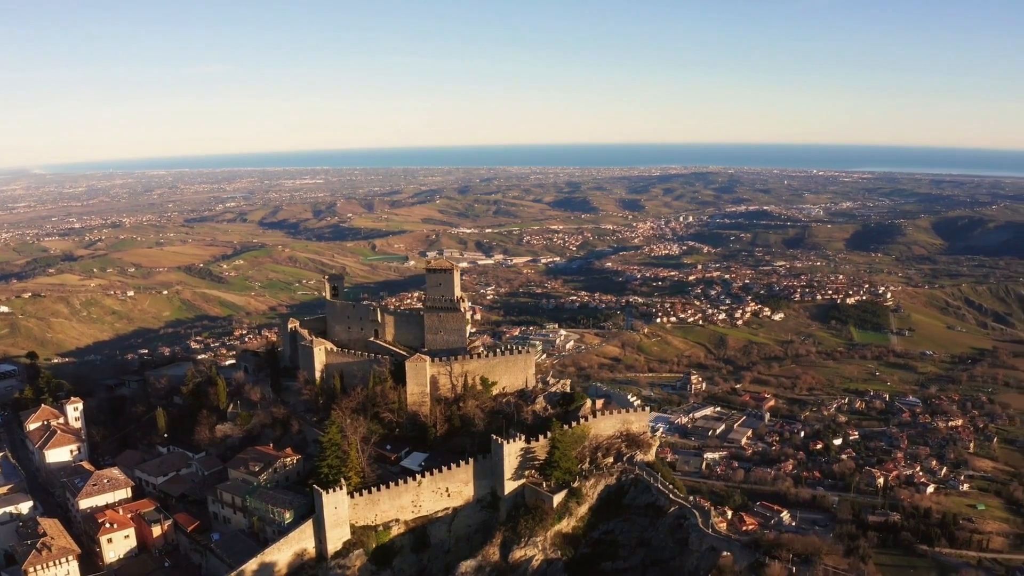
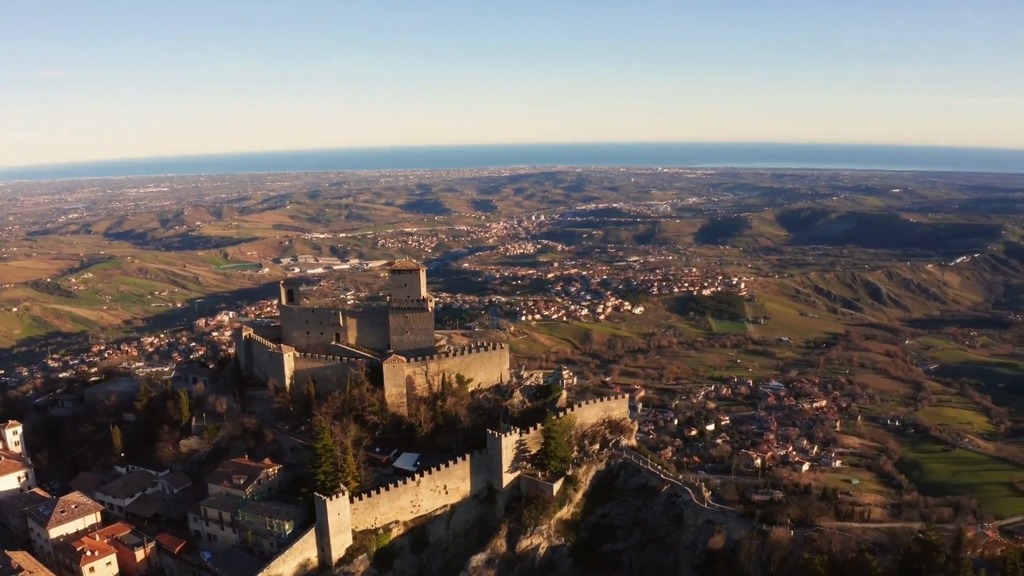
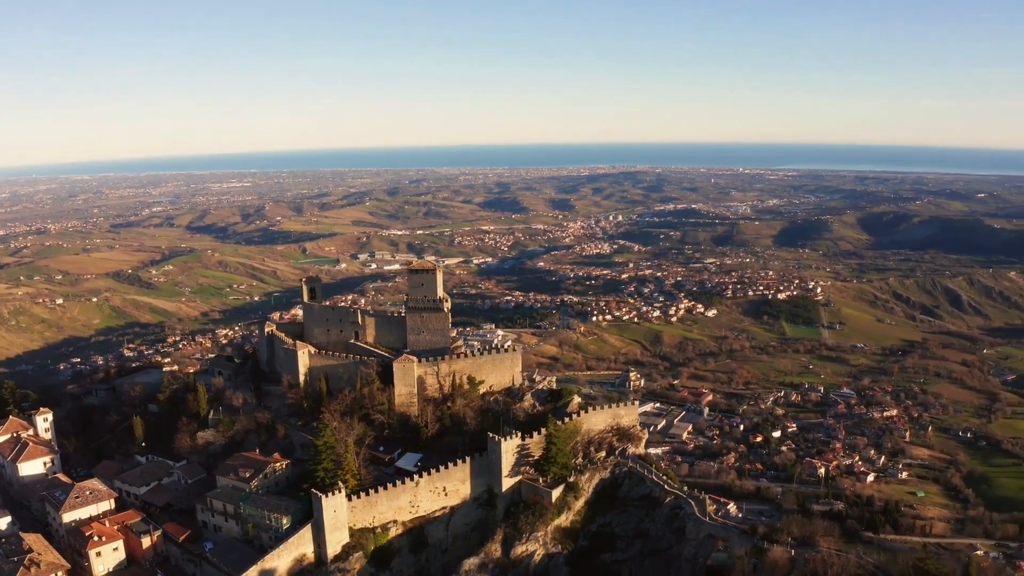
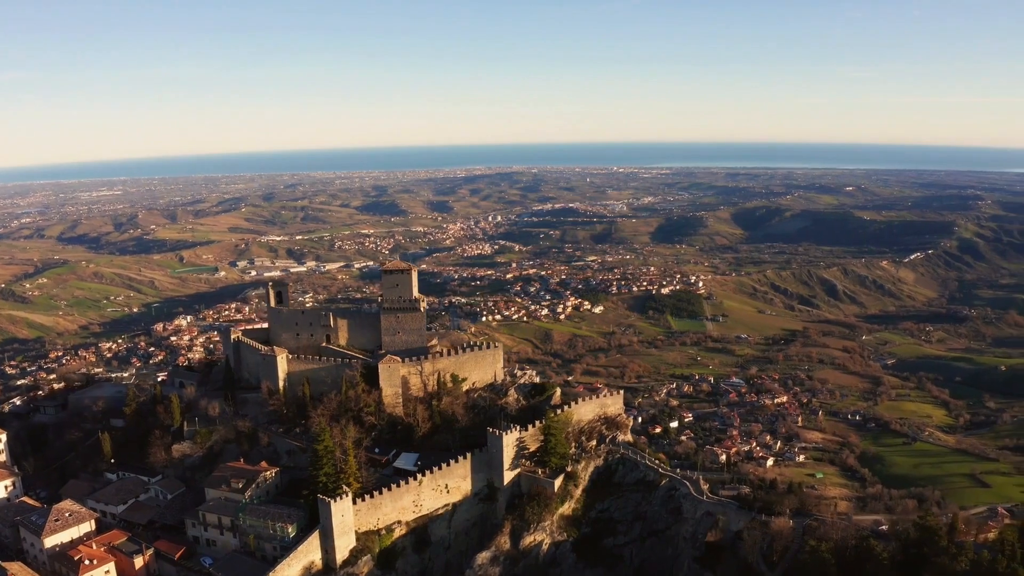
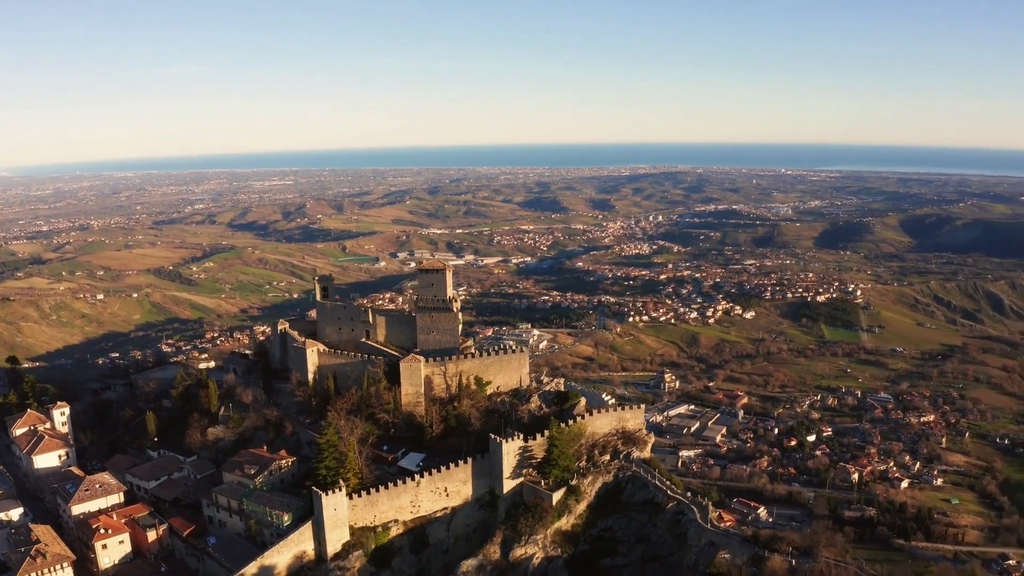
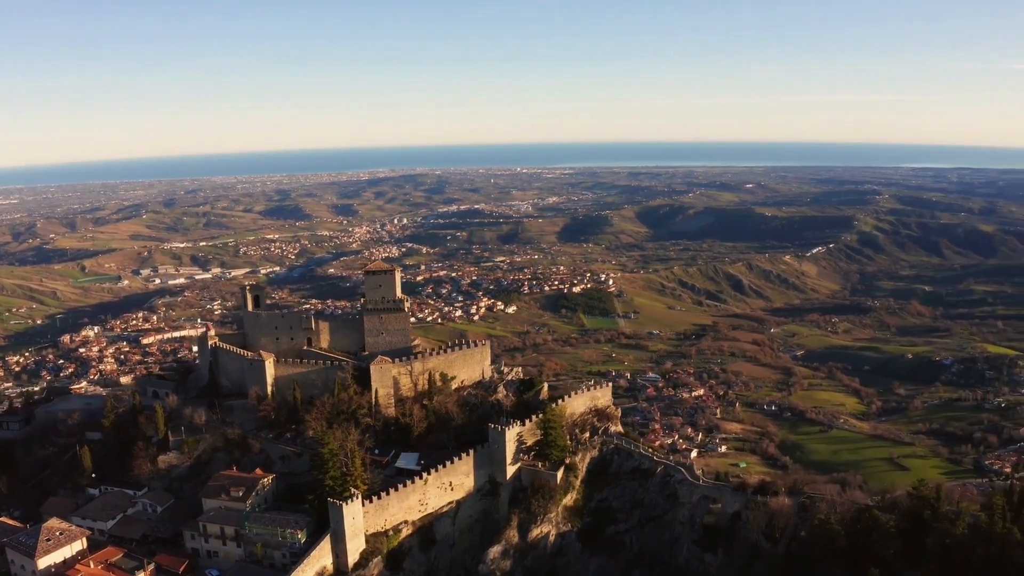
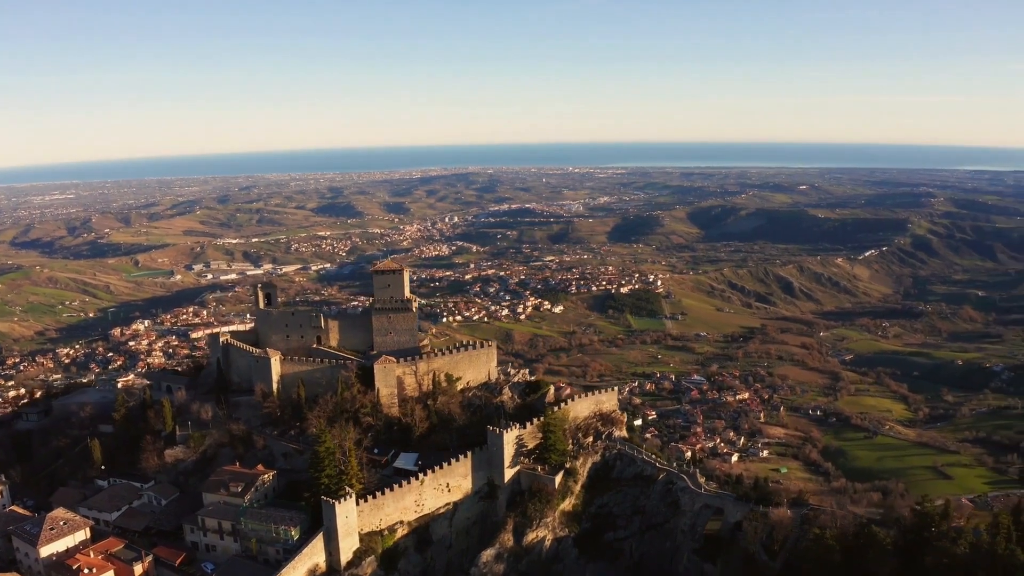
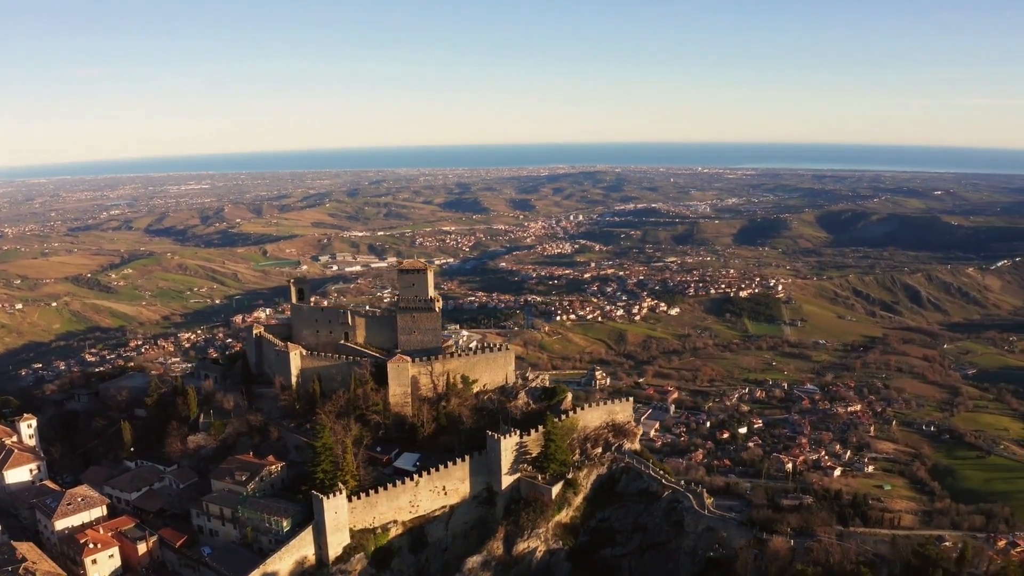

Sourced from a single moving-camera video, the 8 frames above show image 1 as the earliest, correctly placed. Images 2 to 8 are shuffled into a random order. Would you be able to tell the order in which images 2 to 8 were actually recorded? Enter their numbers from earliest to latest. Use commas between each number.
5, 3, 8, 2, 4, 7, 6
